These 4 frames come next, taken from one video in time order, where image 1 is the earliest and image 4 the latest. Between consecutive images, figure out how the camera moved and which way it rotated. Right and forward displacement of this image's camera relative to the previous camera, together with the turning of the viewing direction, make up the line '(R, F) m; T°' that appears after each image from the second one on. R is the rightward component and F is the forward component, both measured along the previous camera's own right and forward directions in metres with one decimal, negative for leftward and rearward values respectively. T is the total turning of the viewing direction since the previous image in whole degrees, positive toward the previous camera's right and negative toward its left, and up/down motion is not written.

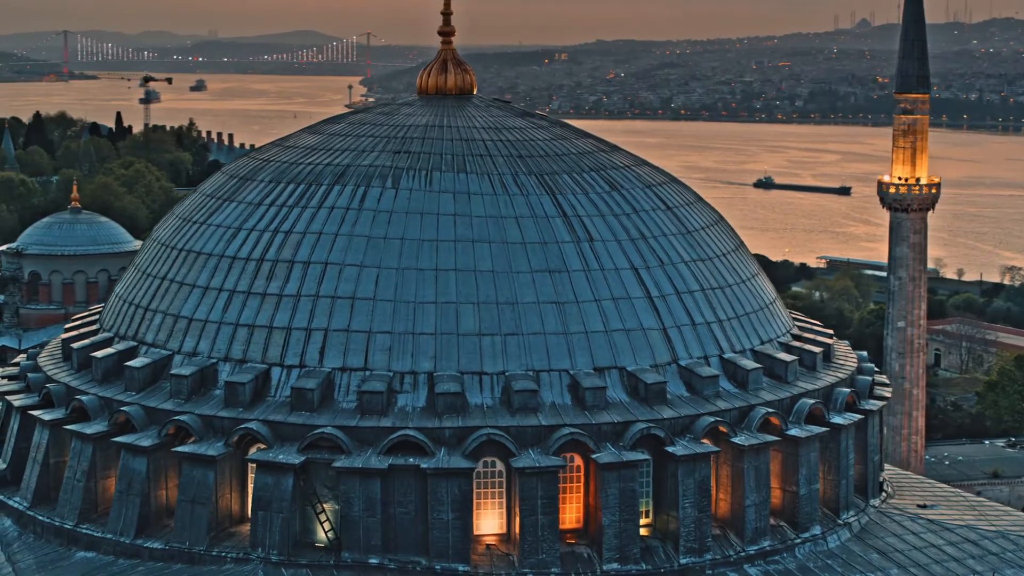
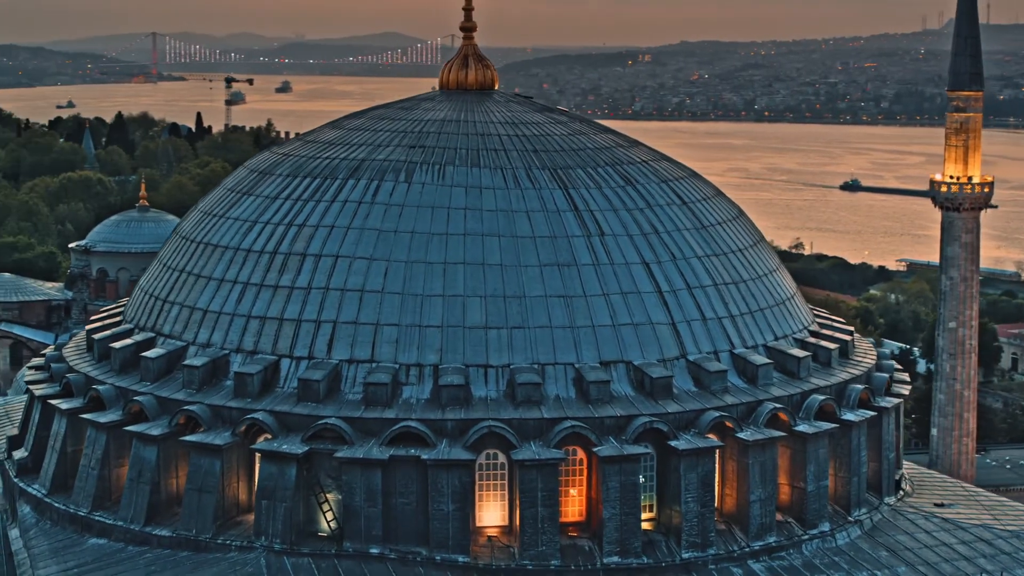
(+0.8, -0.1) m; -3°
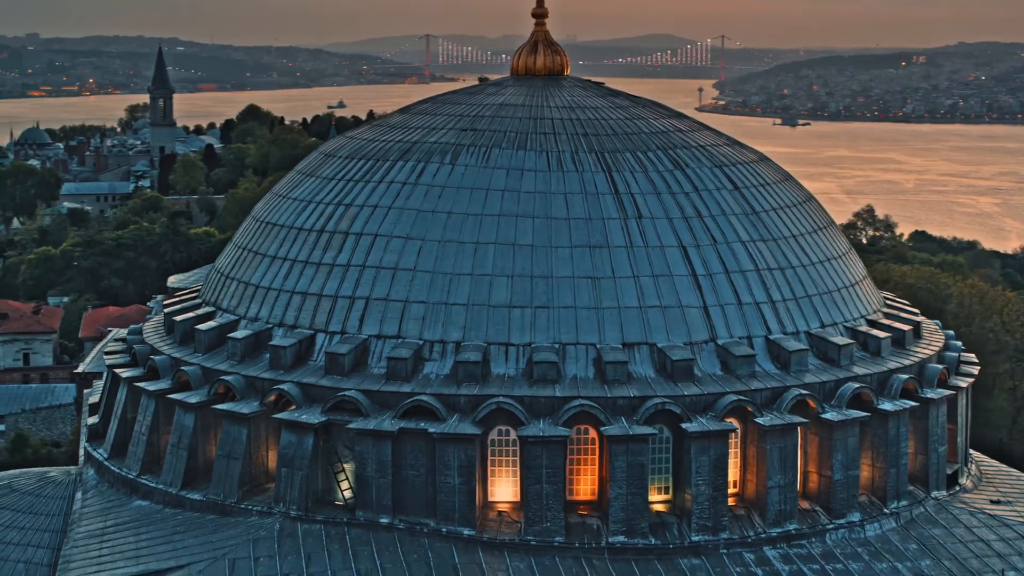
(+2.5, 0.0) m; -9°
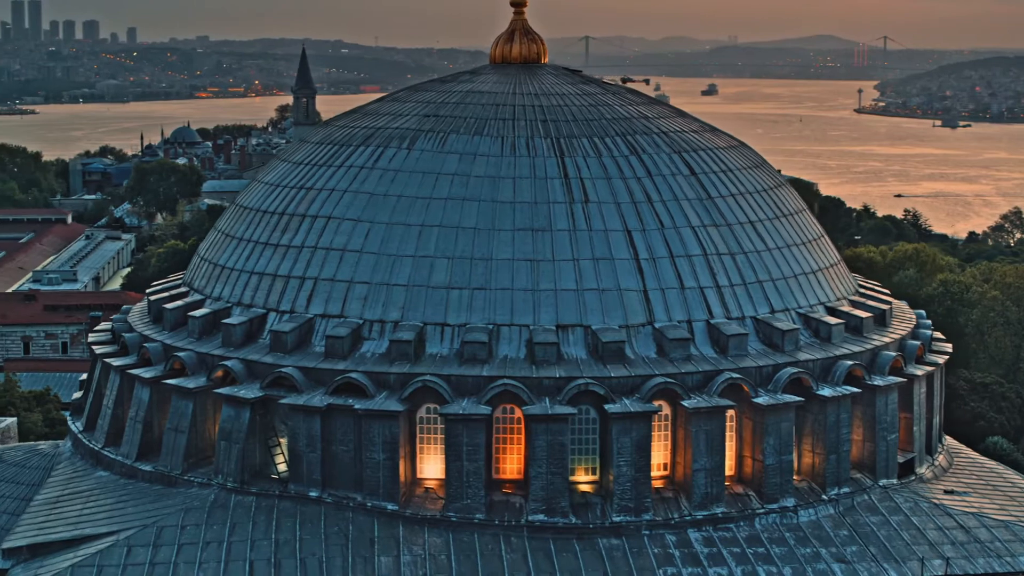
(+2.4, -0.1) m; -6°
